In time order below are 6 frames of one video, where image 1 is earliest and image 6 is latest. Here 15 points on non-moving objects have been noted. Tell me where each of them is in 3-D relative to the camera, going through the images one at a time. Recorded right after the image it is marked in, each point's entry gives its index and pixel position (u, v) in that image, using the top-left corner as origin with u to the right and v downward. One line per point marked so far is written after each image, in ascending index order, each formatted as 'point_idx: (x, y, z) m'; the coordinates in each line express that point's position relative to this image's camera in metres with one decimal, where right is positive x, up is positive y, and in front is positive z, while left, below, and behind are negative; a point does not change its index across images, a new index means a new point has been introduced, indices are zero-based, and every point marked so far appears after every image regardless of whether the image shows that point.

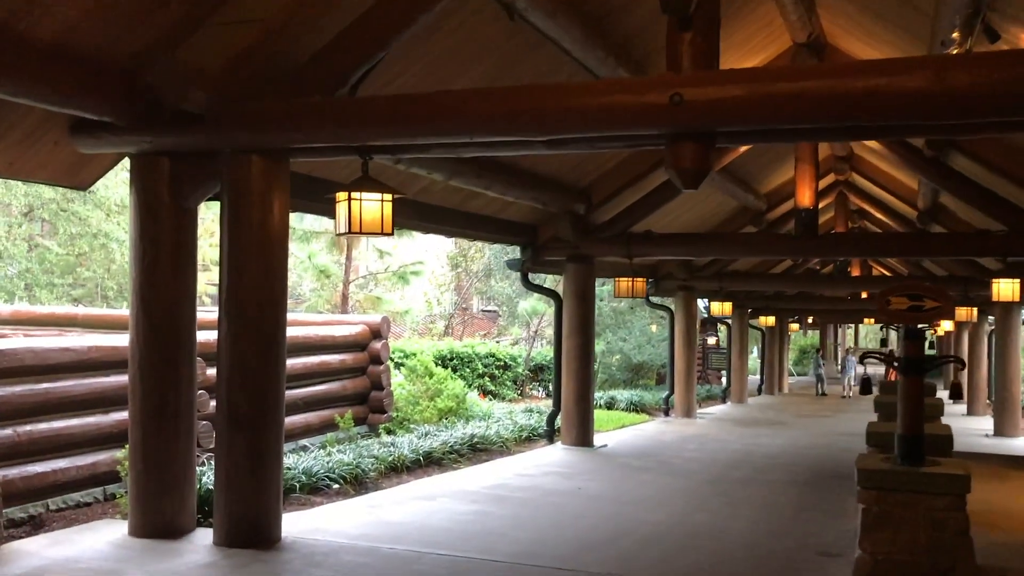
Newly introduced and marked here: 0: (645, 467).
0: (+1.2, -1.6, +8.8) m
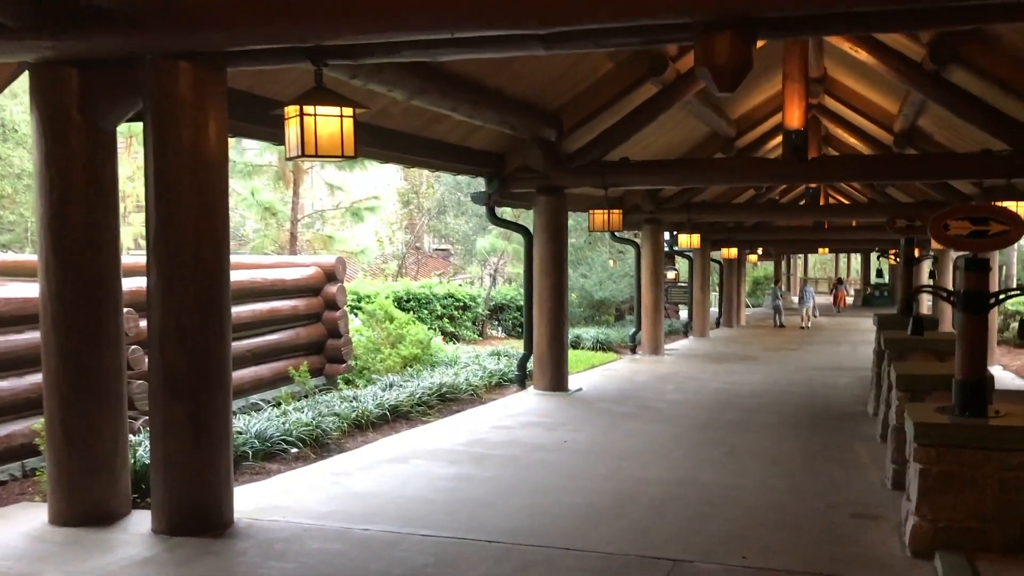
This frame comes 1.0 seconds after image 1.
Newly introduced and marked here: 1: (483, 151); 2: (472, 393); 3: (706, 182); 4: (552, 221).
0: (+1.0, -1.1, +8.1) m
1: (-0.3, +1.3, +9.2) m
2: (-0.4, -1.0, +8.8) m
3: (+1.9, +1.0, +9.3) m
4: (+0.4, +0.7, +9.6) m
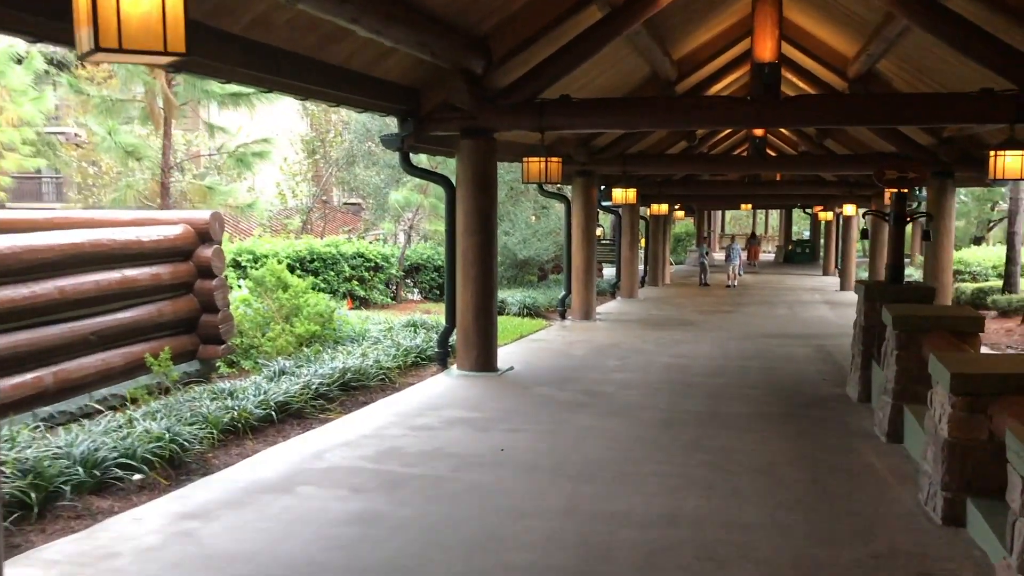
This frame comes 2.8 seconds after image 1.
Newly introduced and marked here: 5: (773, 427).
0: (+0.4, -0.8, +6.7) m
1: (-0.9, +1.6, +7.6) m
2: (-1.0, -0.7, +7.3) m
3: (+1.2, +1.3, +7.9) m
4: (-0.3, +1.0, +8.1) m
5: (+1.6, -0.9, +6.0) m
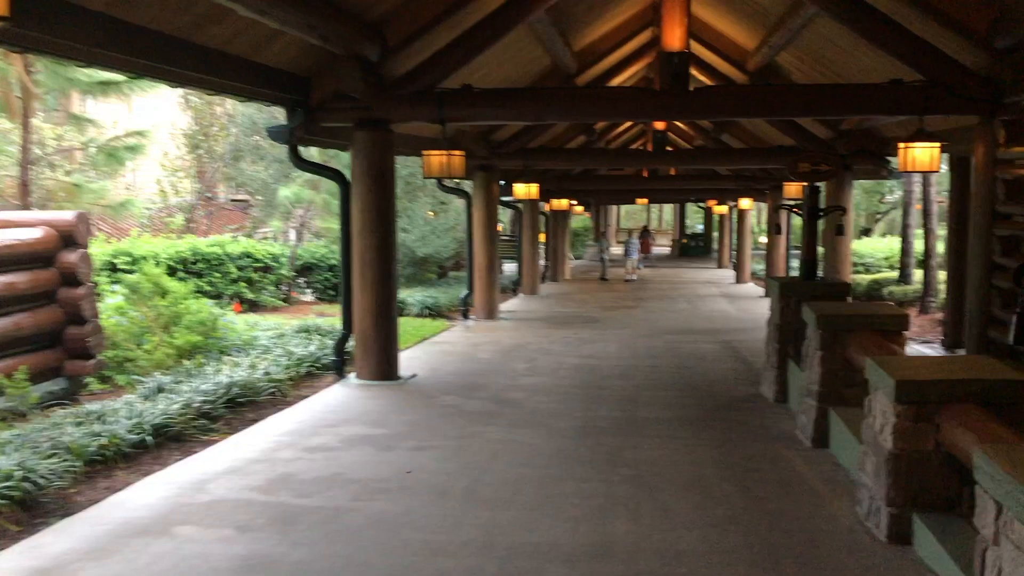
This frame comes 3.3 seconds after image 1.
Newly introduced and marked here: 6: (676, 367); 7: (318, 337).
0: (-0.2, -0.8, +6.3) m
1: (-1.7, +1.6, +7.0) m
2: (-1.6, -0.7, +6.7) m
3: (+0.4, +1.3, +7.6) m
4: (-1.1, +1.0, +7.6) m
5: (+1.1, -0.9, +5.7) m
6: (+1.4, -0.7, +8.4) m
7: (-1.8, -0.4, +8.8) m
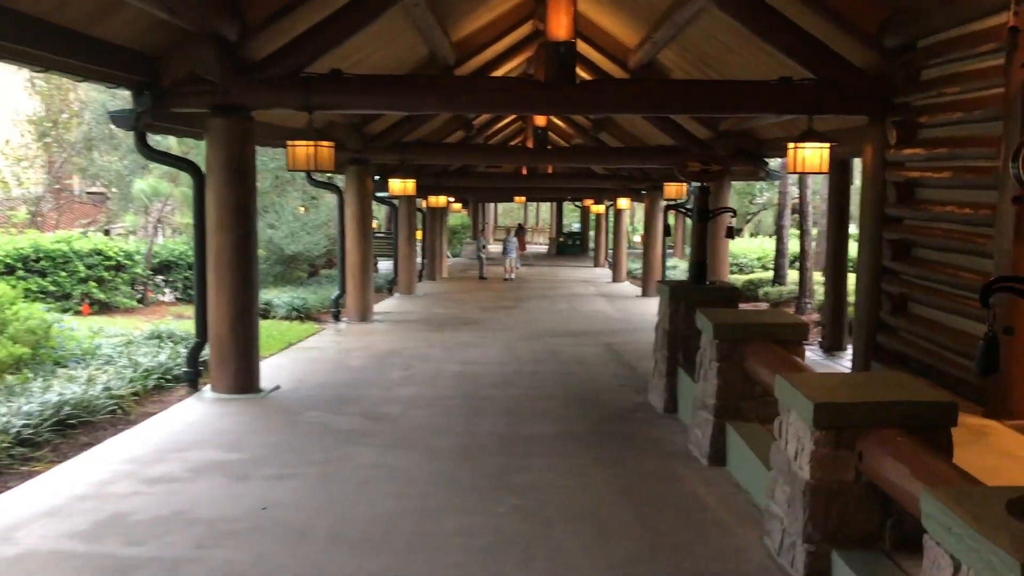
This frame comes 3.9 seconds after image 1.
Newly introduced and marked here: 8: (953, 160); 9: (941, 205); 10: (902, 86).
0: (-0.9, -0.8, +5.7) m
1: (-2.5, +1.5, +6.3) m
2: (-2.4, -0.7, +5.9) m
3: (-0.5, +1.3, +7.0) m
4: (-2.0, +0.9, +6.9) m
5: (+0.4, -0.9, +5.3) m
6: (+0.4, -0.7, +8.0) m
7: (-2.8, -0.5, +8.0) m
8: (+2.6, +0.7, +5.6) m
9: (+2.6, +0.5, +5.8) m
10: (+2.6, +1.3, +6.4) m
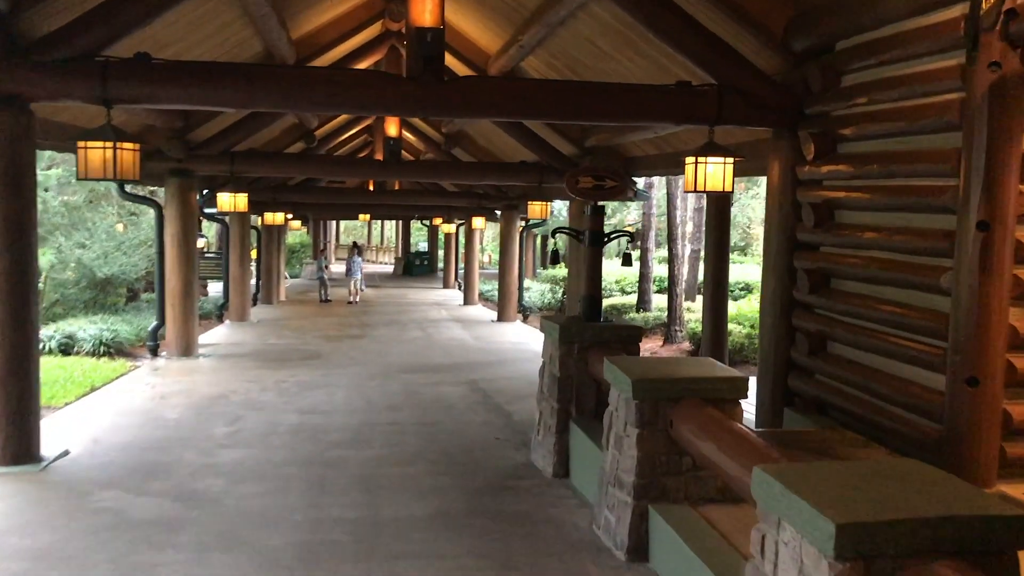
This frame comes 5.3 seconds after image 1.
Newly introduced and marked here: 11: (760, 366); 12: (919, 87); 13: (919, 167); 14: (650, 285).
0: (-1.6, -1.0, +4.3) m
1: (-3.2, +1.3, +4.7) m
2: (-3.1, -0.9, +4.3) m
3: (-1.4, +1.1, +5.7) m
4: (-2.8, +0.7, +5.3) m
5: (-0.2, -1.1, +4.1) m
6: (-0.6, -1.0, +6.8) m
7: (-3.8, -0.7, +6.3) m
8: (+1.9, +0.5, +4.8) m
9: (+1.8, +0.3, +5.0) m
10: (+1.8, +1.1, +5.6) m
11: (+1.5, -0.5, +6.0) m
12: (+1.9, +0.9, +4.5) m
13: (+1.9, +0.6, +4.5) m
14: (+1.9, 0.0, +13.4) m
